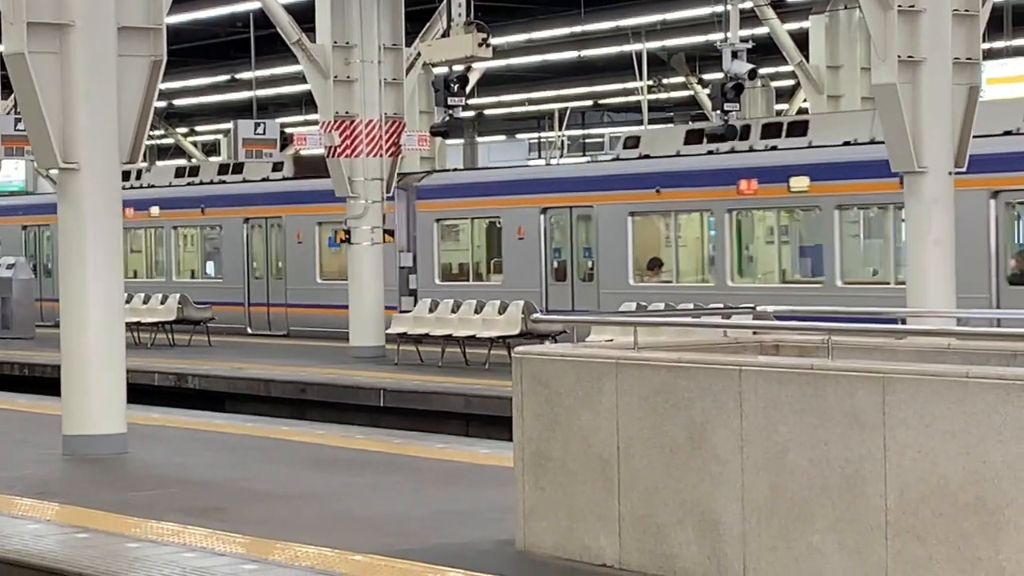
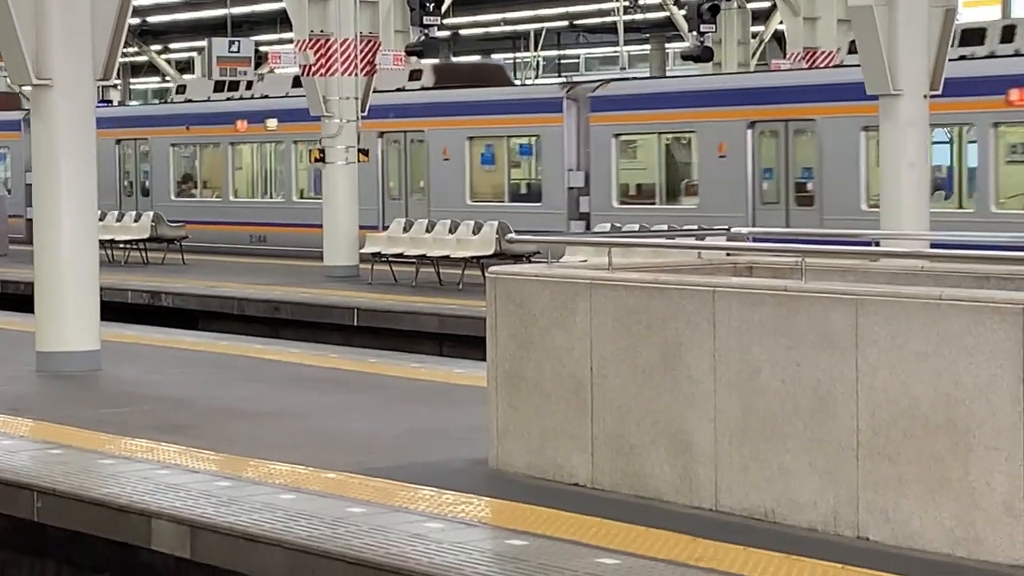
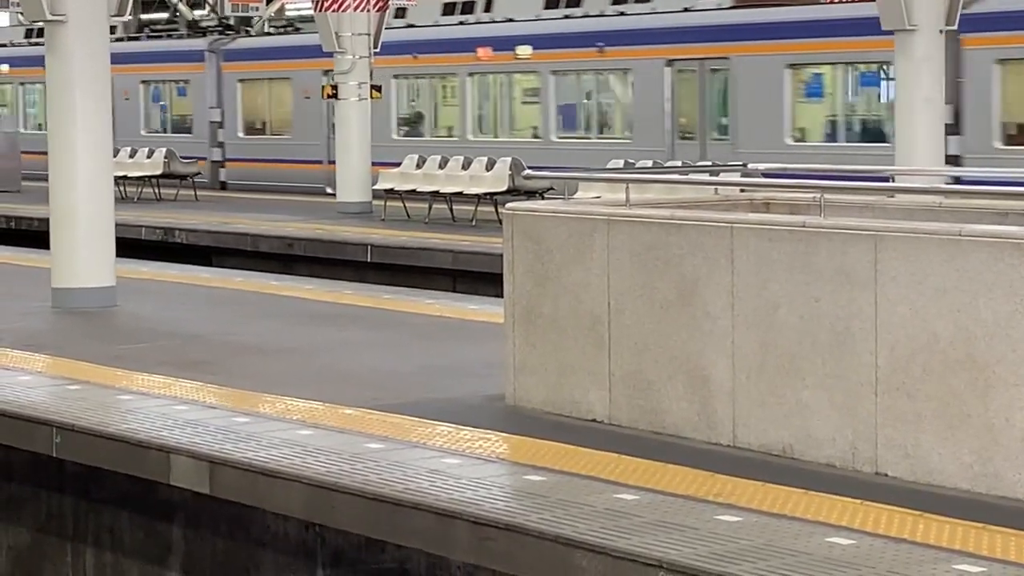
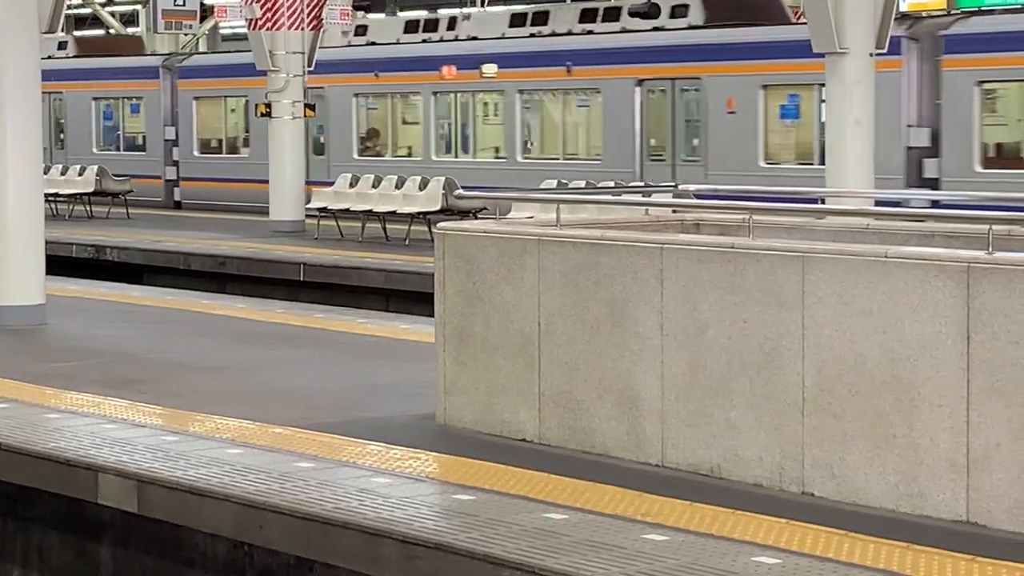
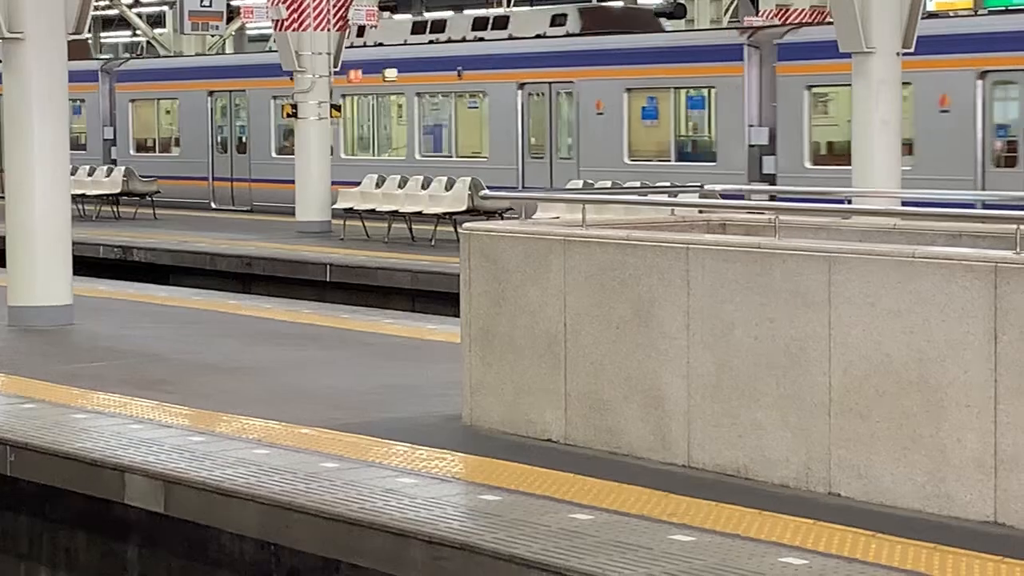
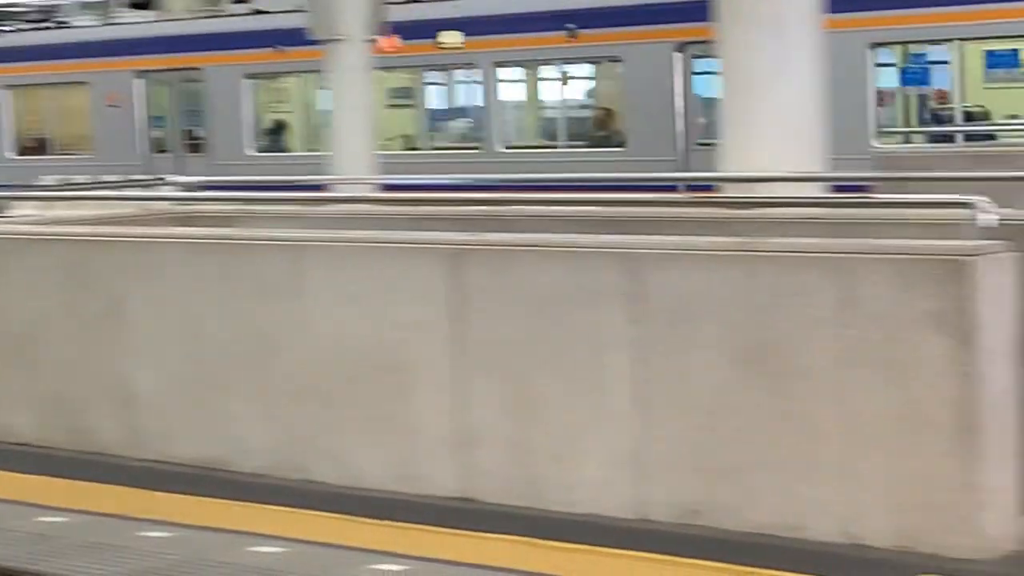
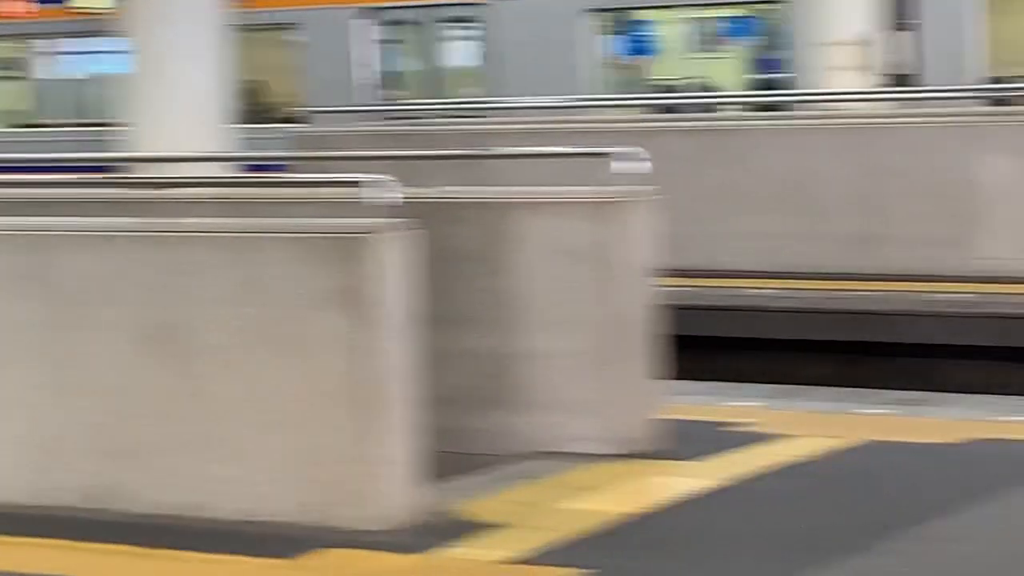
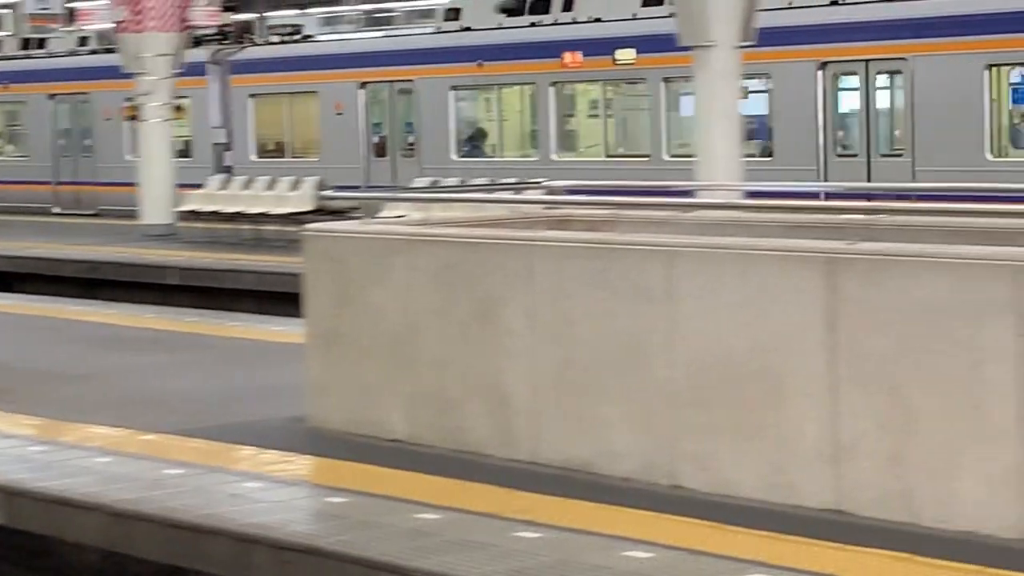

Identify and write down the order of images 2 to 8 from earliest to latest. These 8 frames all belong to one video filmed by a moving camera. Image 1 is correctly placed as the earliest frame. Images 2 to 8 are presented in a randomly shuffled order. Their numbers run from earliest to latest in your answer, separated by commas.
2, 5, 4, 3, 8, 6, 7
